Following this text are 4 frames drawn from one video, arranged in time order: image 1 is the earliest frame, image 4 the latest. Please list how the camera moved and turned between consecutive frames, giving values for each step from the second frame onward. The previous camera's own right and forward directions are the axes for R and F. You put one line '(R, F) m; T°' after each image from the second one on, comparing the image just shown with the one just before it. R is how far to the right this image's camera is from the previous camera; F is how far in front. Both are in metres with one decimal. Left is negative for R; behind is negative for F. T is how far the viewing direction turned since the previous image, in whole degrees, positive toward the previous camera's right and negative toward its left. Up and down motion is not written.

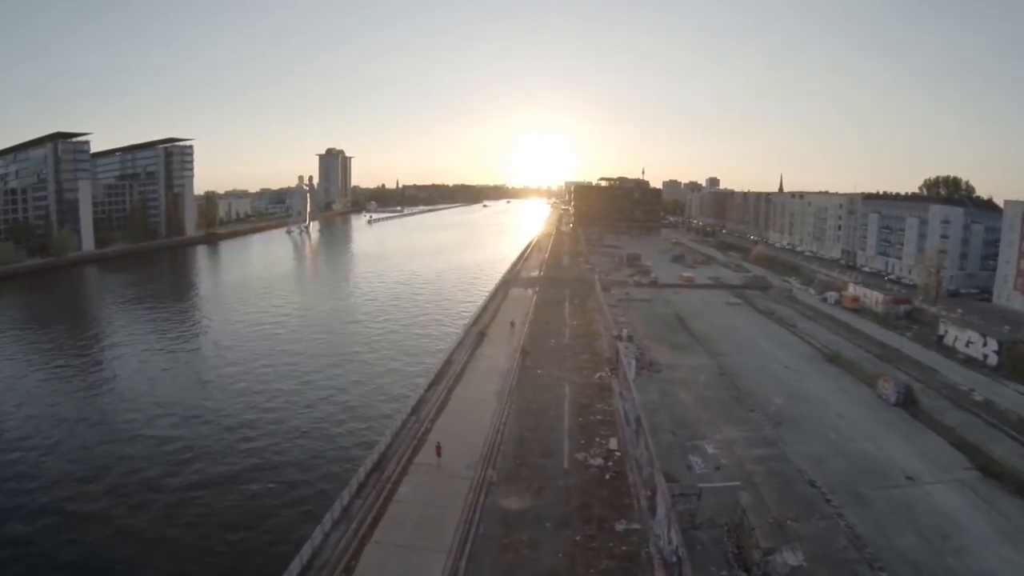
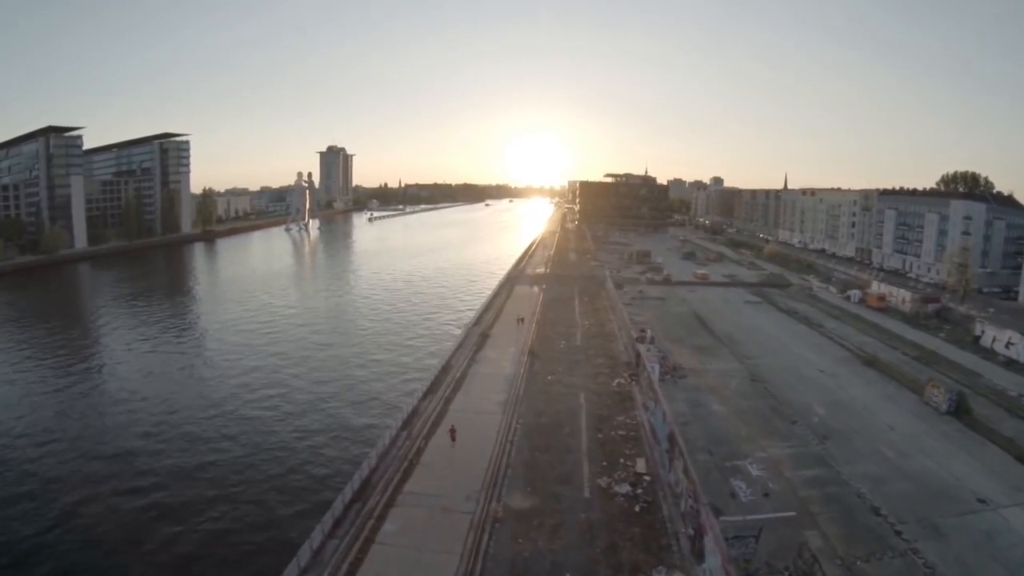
(-0.1, +2.0) m; 0°
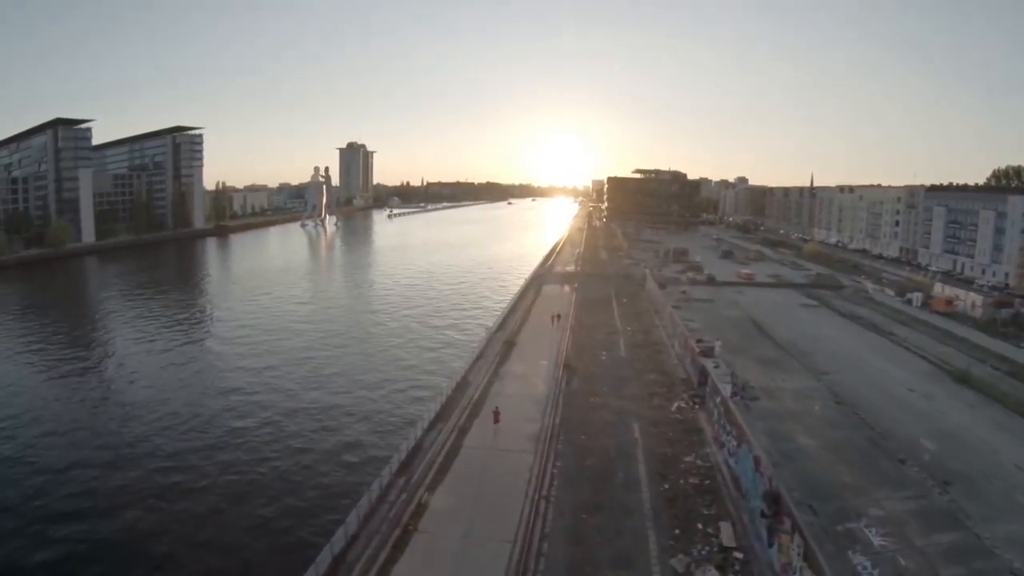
(-0.2, +2.9) m; -2°
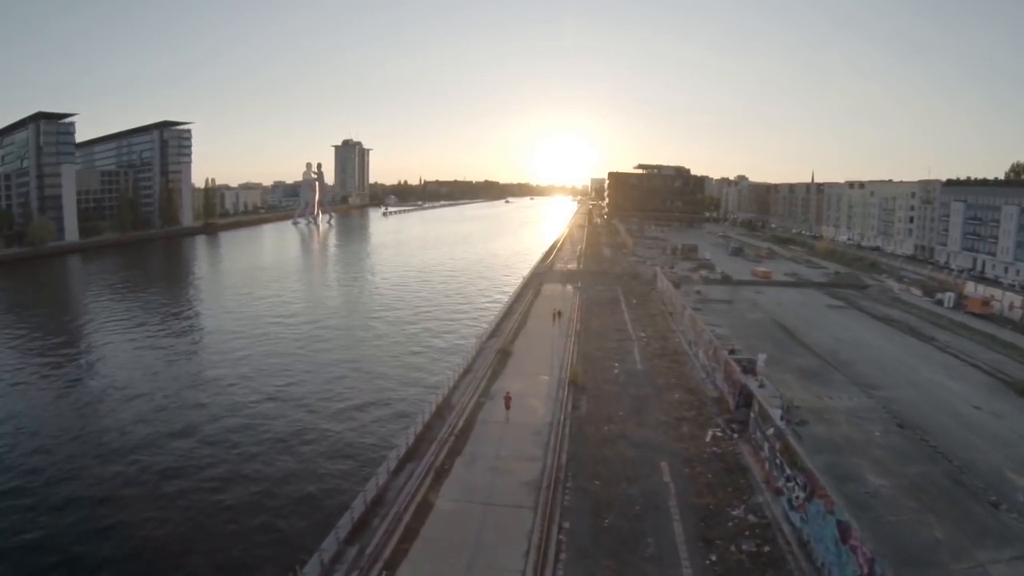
(+0.1, +2.3) m; 0°
